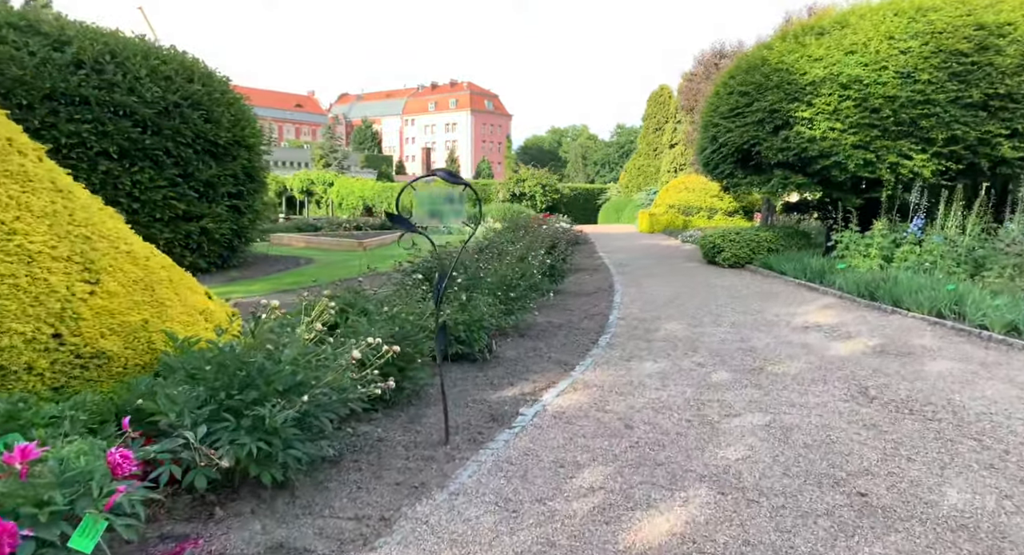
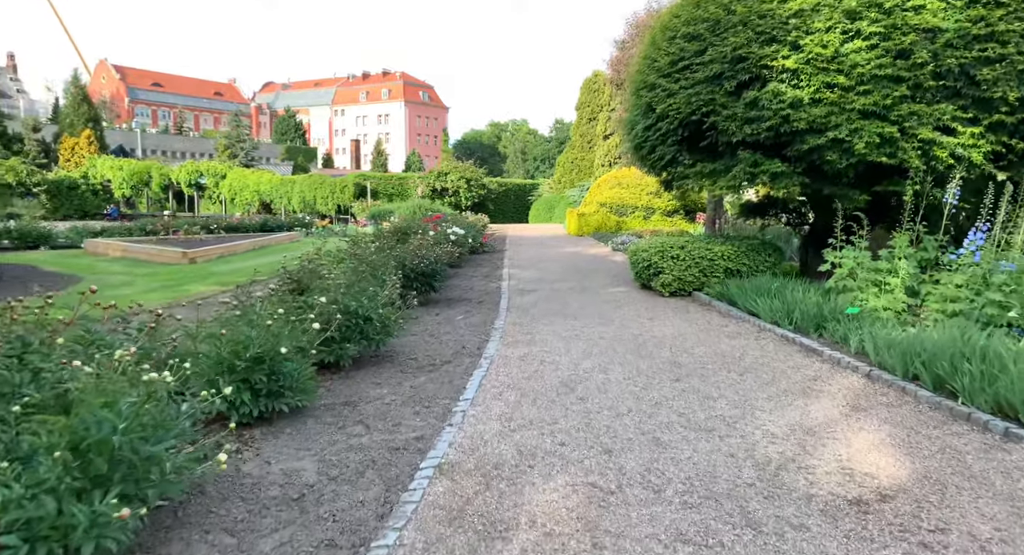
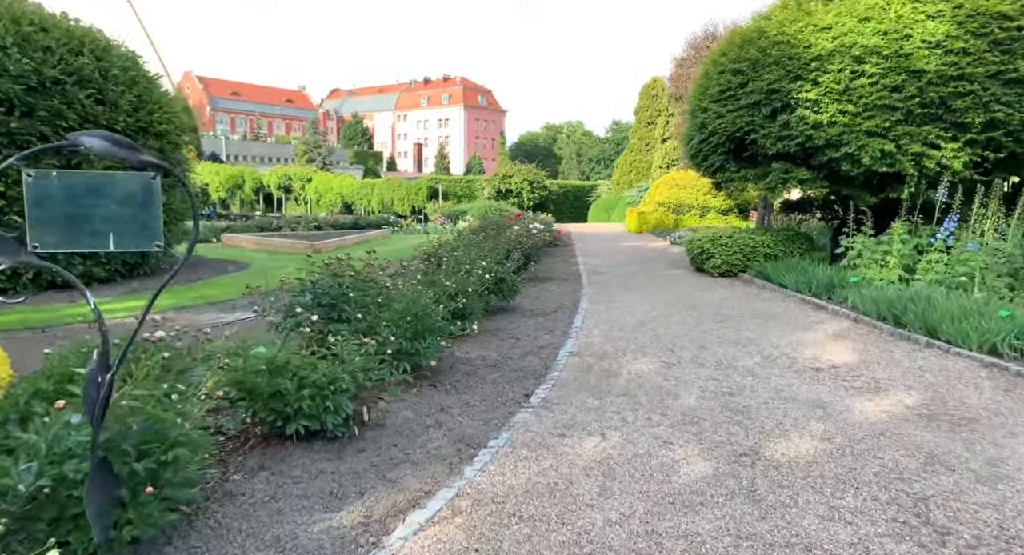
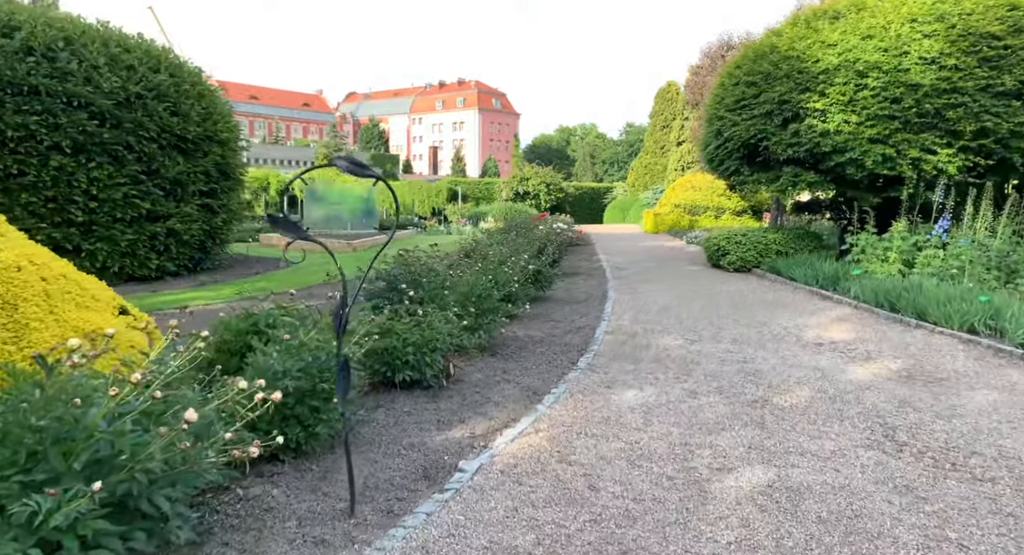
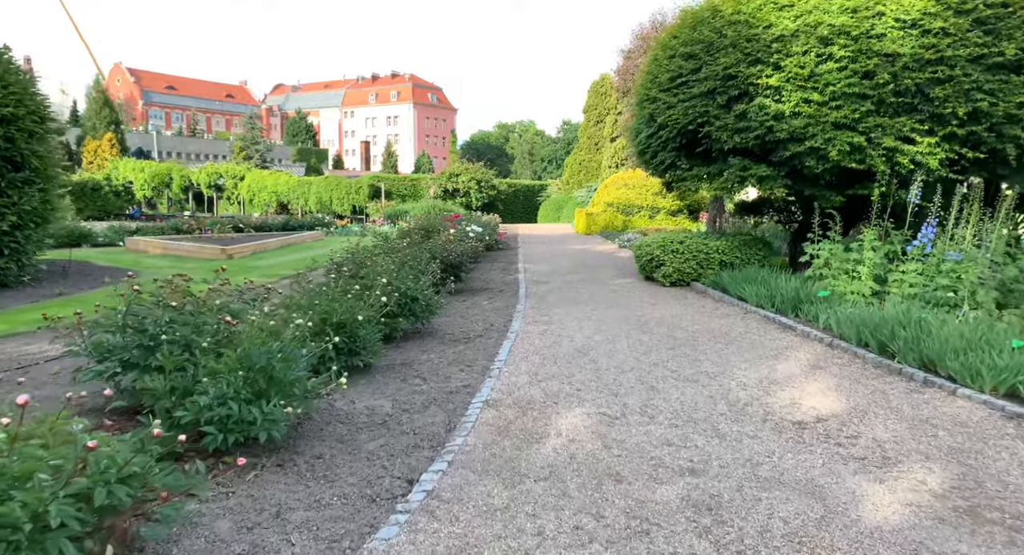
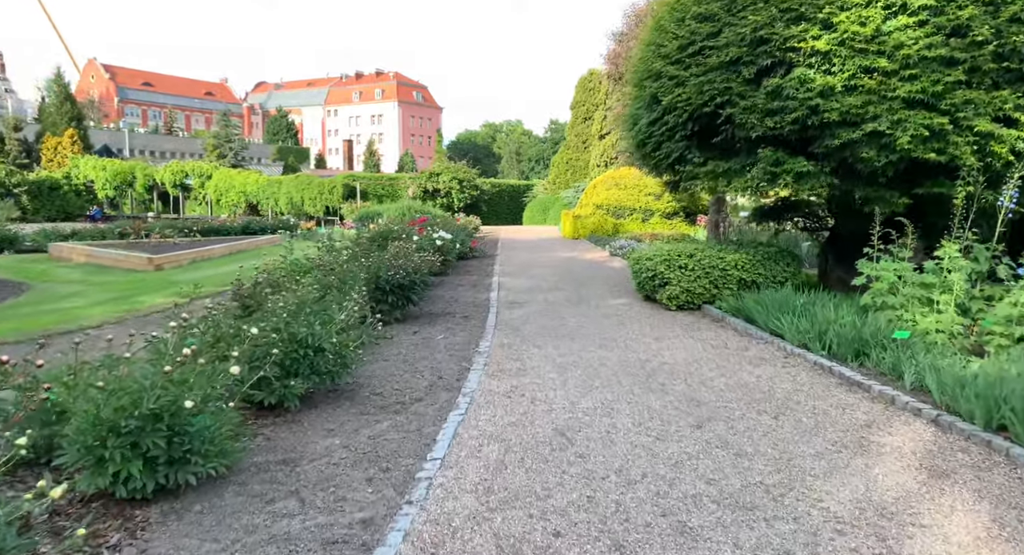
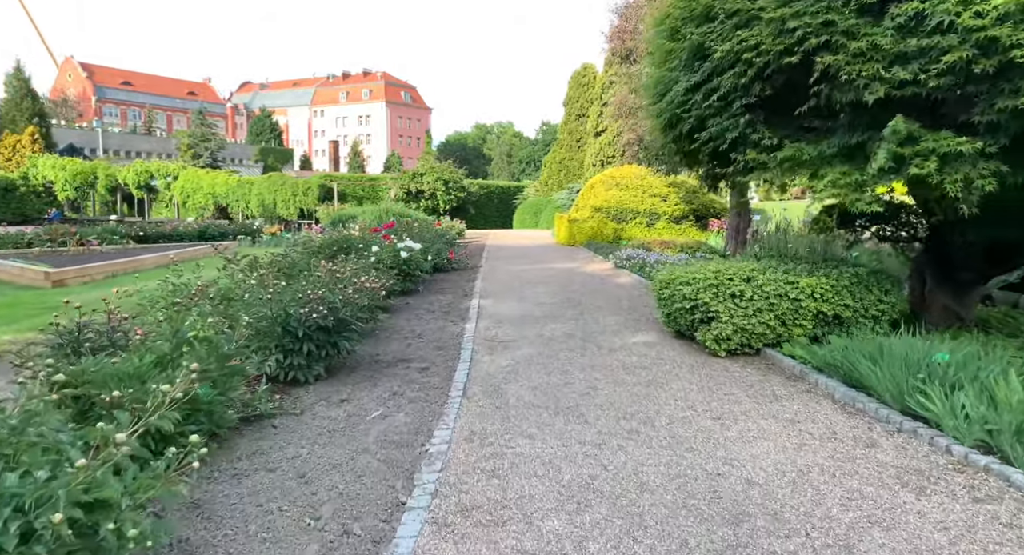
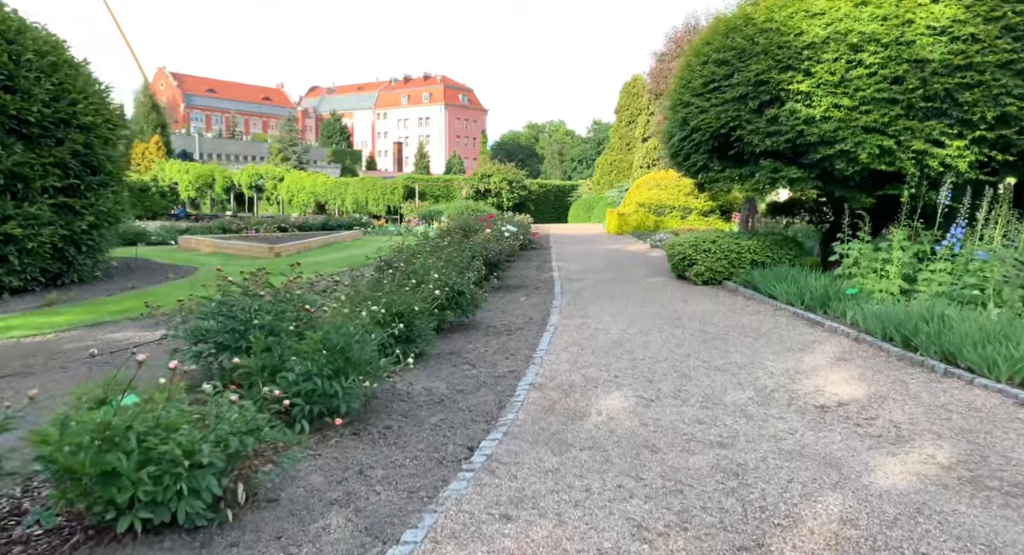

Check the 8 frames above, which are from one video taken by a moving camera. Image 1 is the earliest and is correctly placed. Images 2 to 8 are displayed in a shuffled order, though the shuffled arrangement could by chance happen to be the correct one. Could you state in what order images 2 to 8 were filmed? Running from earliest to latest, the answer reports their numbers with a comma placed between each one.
4, 3, 8, 5, 2, 6, 7
